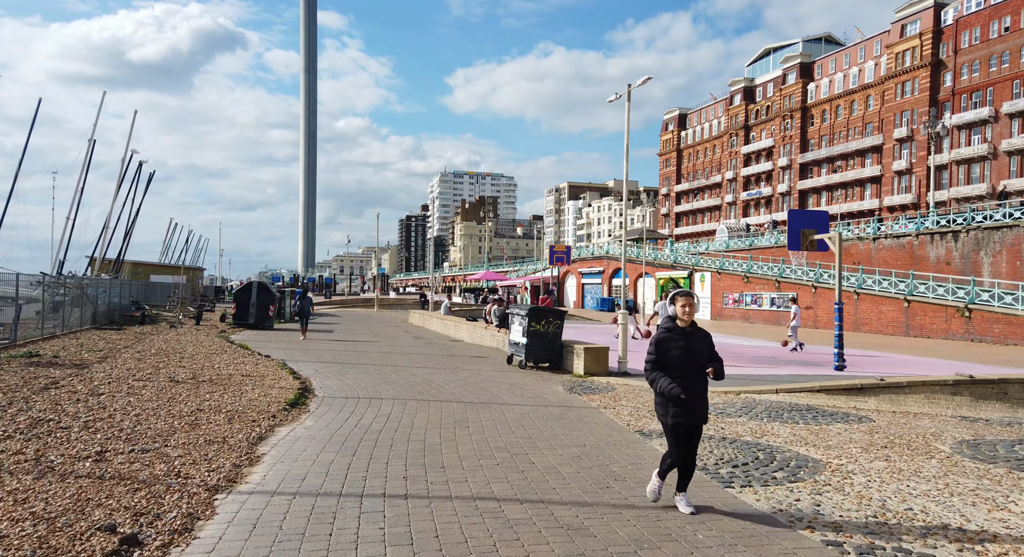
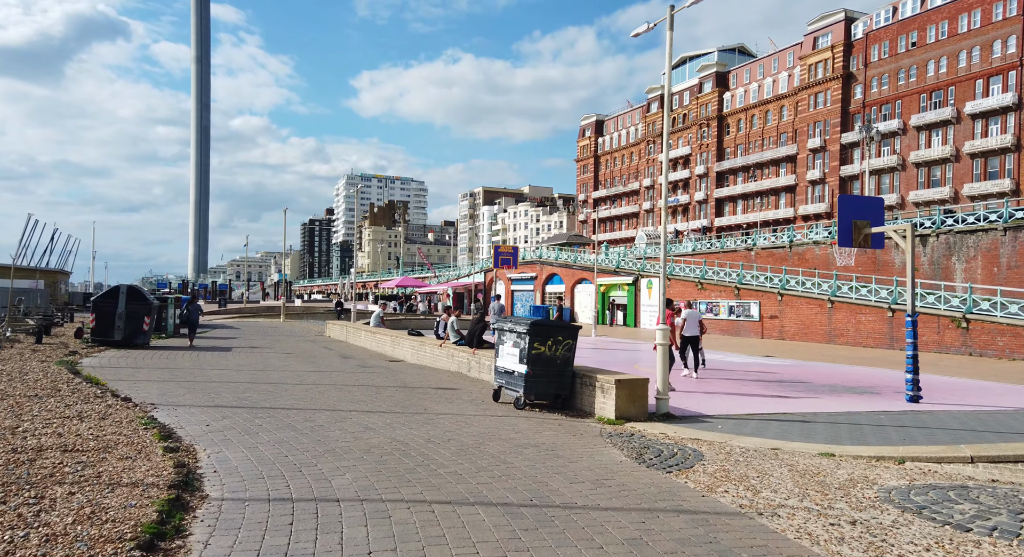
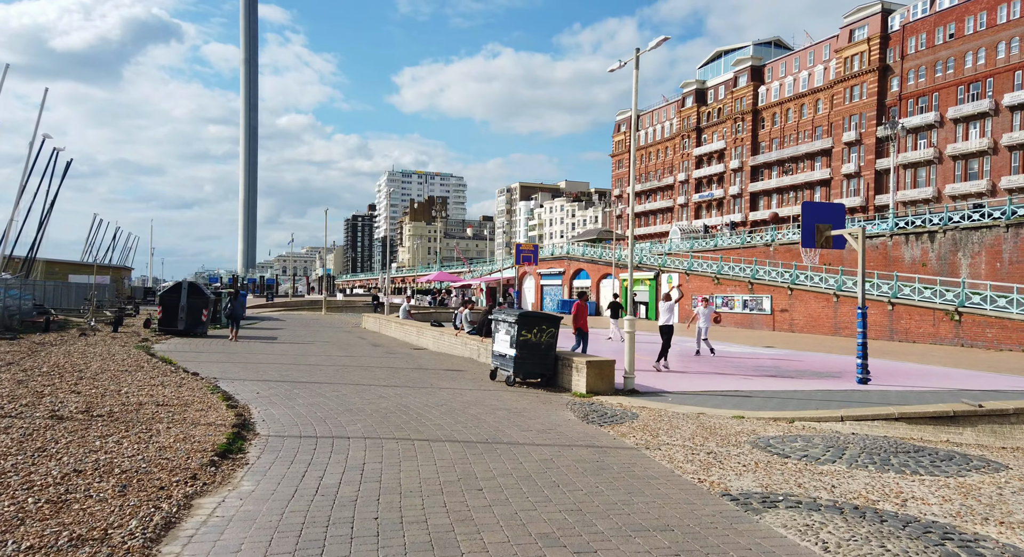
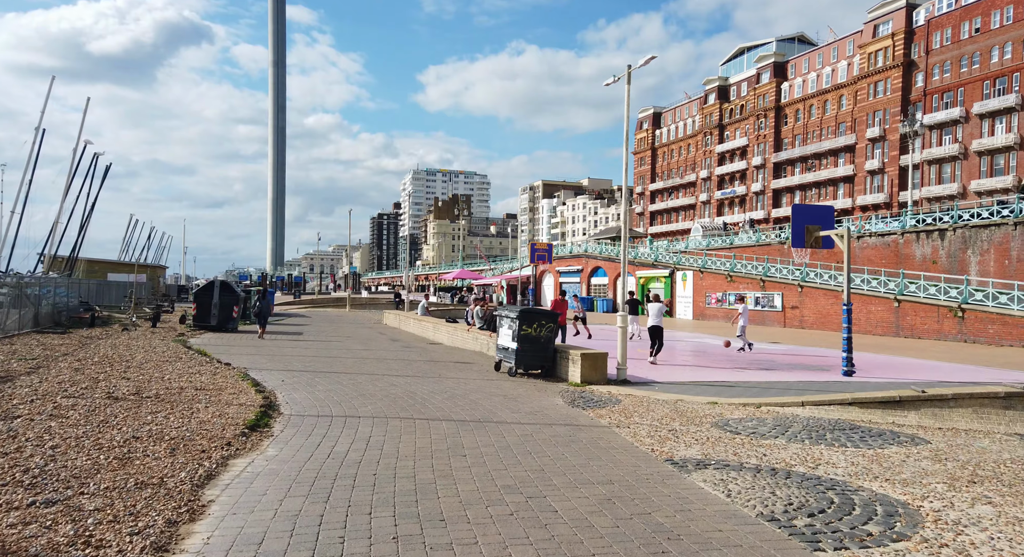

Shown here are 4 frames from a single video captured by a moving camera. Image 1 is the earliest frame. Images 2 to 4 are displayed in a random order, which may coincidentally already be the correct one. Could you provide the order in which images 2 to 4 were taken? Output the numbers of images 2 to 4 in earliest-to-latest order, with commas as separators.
4, 3, 2
